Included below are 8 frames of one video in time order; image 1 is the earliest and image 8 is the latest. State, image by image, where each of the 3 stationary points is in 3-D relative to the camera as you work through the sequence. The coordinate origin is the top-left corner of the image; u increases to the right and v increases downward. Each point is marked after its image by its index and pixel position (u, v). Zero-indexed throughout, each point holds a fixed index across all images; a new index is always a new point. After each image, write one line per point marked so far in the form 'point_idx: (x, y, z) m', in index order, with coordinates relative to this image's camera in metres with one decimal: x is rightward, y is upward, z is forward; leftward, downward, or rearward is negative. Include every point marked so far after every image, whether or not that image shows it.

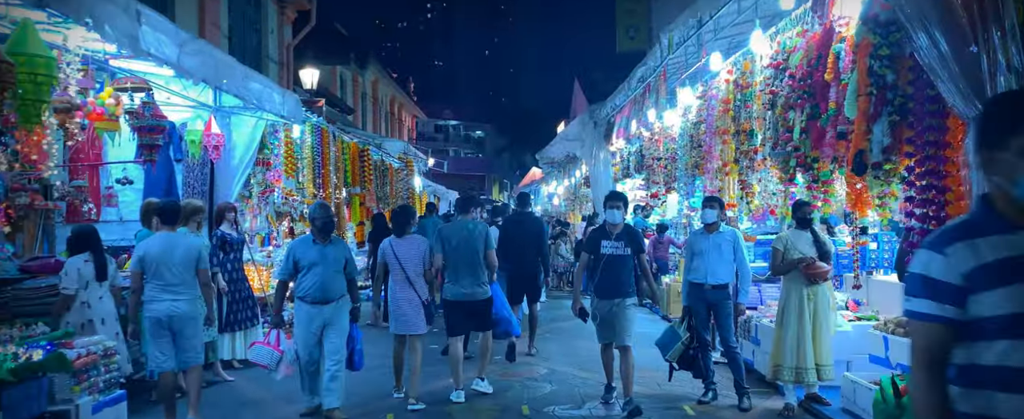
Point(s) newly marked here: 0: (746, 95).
0: (+2.0, +1.0, +5.7) m
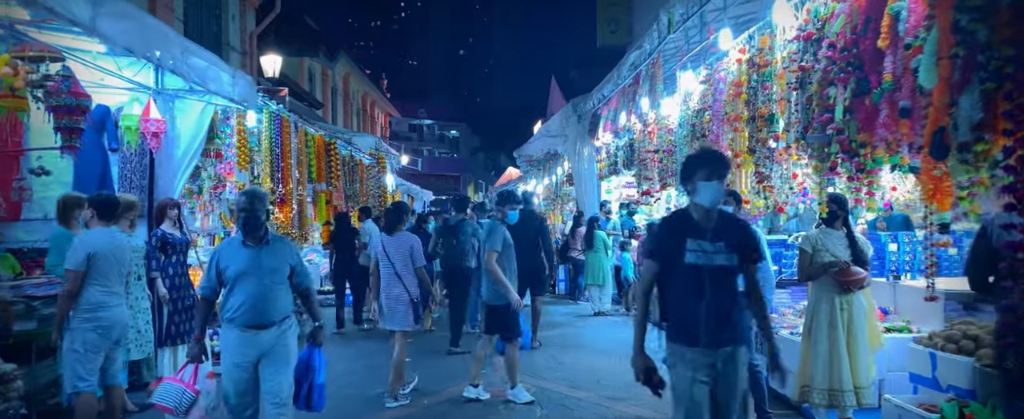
0: (+1.9, +1.0, +5.0) m
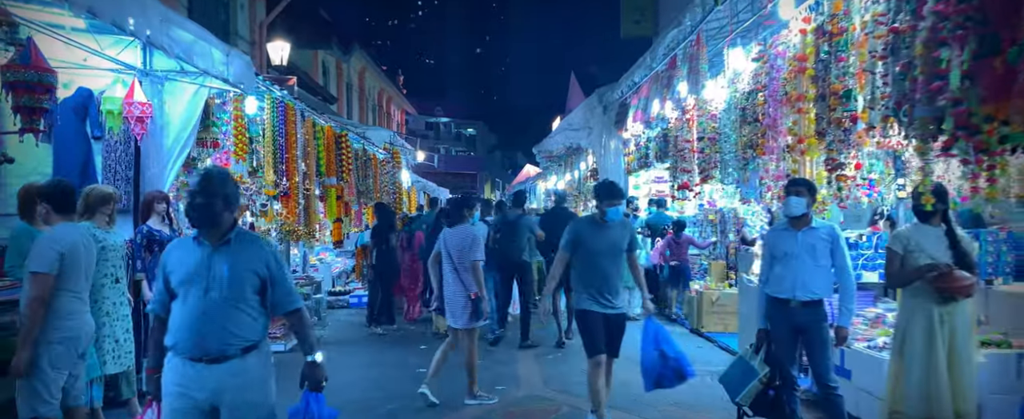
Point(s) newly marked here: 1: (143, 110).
0: (+2.1, +1.0, +4.2) m
1: (-2.9, +0.8, +5.3) m
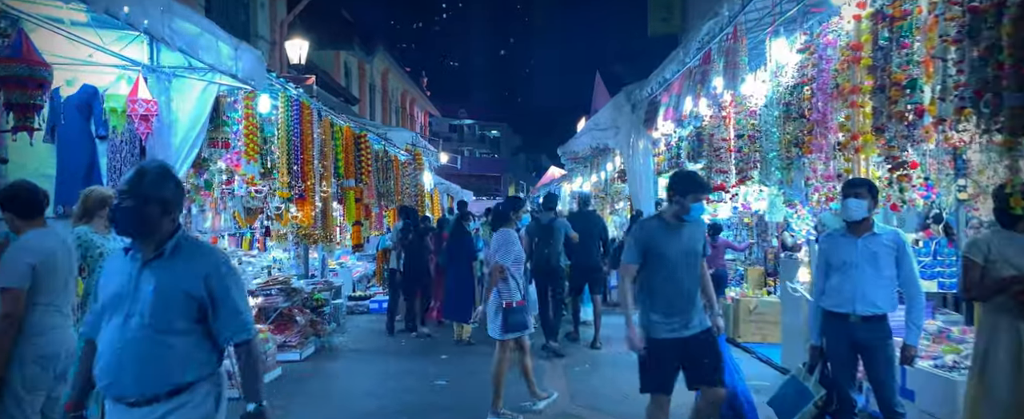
0: (+2.2, +1.0, +3.8) m
1: (-2.8, +0.8, +5.0) m
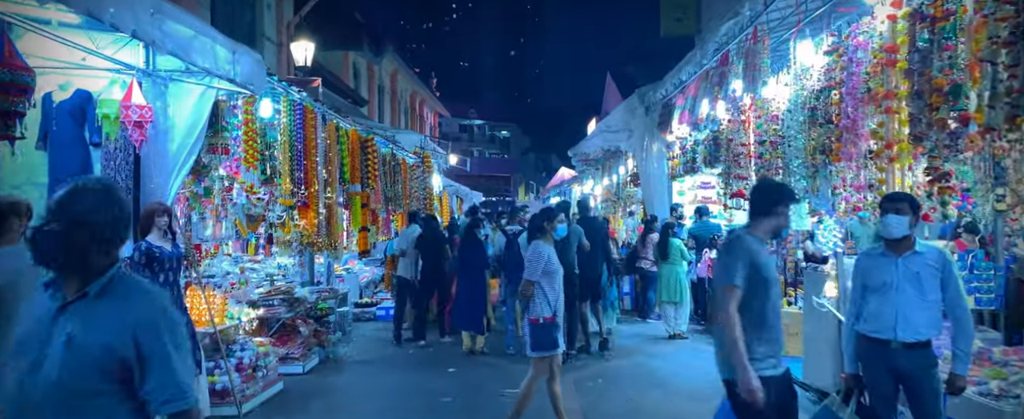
0: (+2.3, +0.9, +3.5) m
1: (-2.7, +0.7, +4.8) m
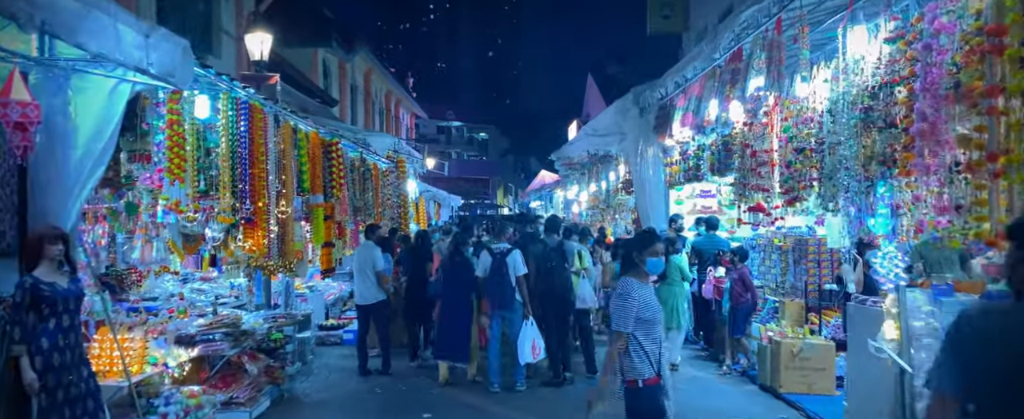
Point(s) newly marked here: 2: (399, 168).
0: (+2.2, +0.8, +2.6) m
1: (-2.8, +0.5, +3.7) m
2: (-2.1, +0.8, +12.3) m
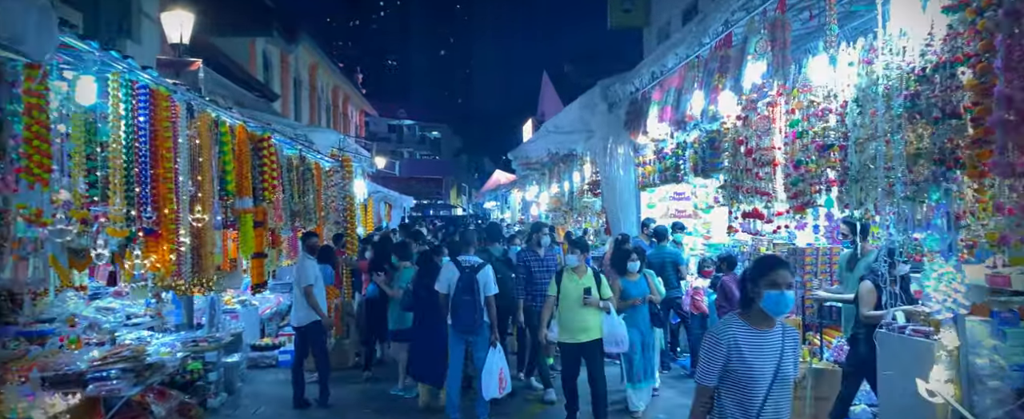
0: (+2.2, +0.8, +1.9) m
1: (-2.9, +0.5, +2.7) m
2: (-2.8, +0.7, +11.2) m
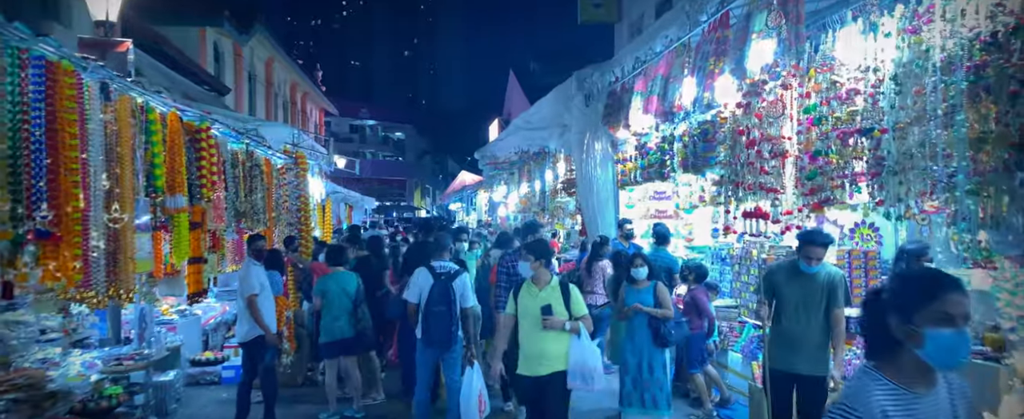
0: (+2.2, +0.8, +1.3) m
1: (-2.9, +0.5, +1.8) m
2: (-3.3, +0.7, +10.4) m
